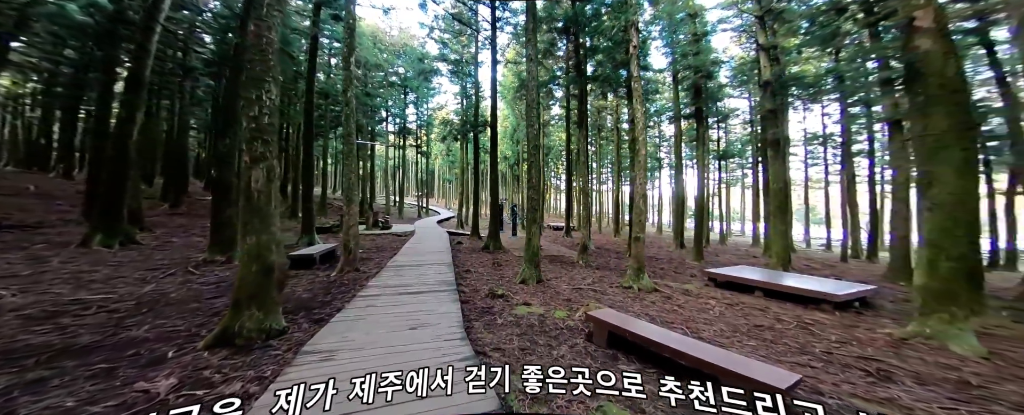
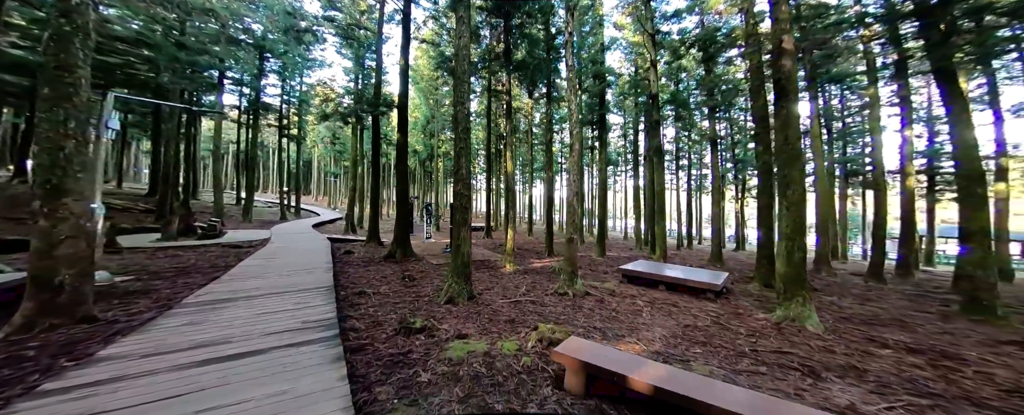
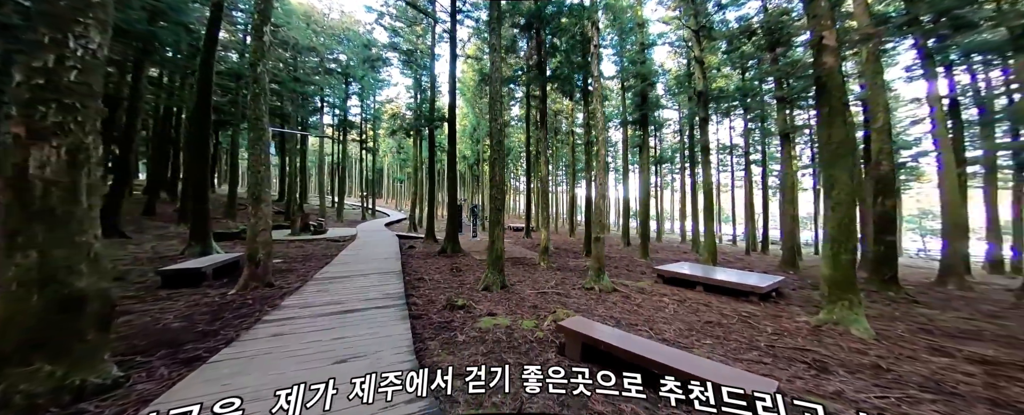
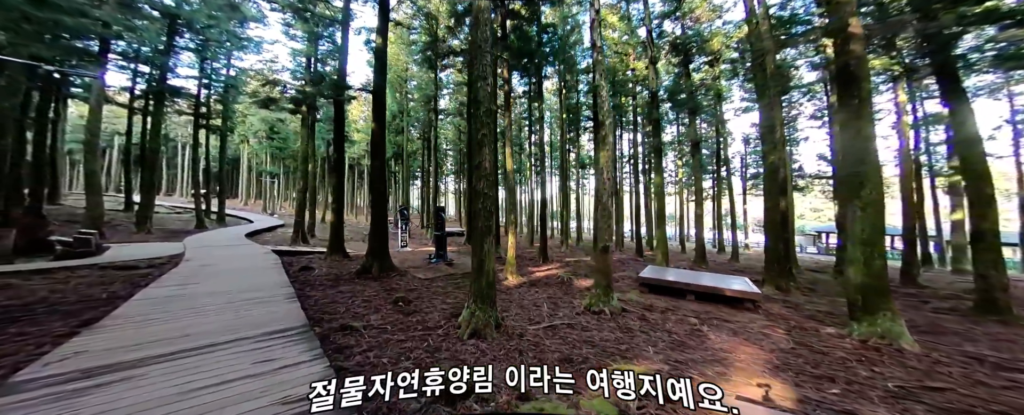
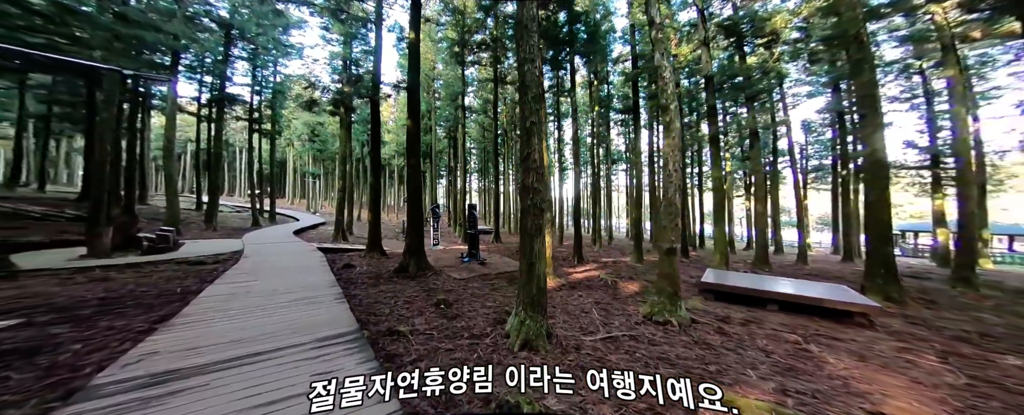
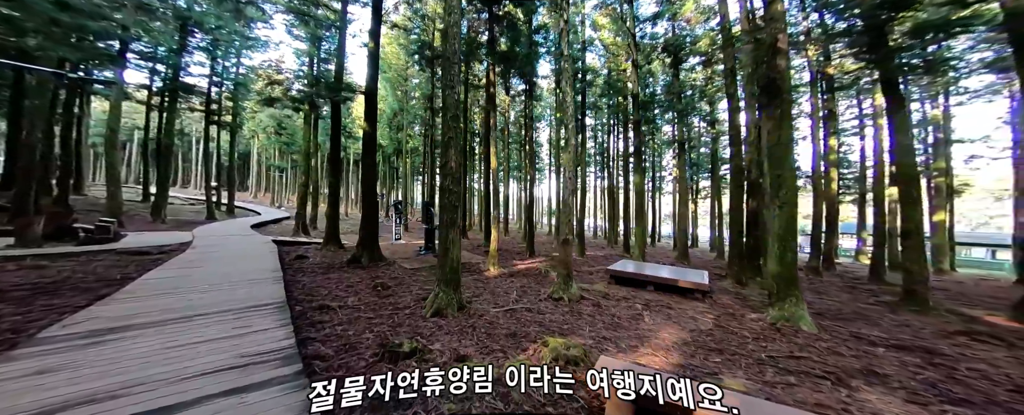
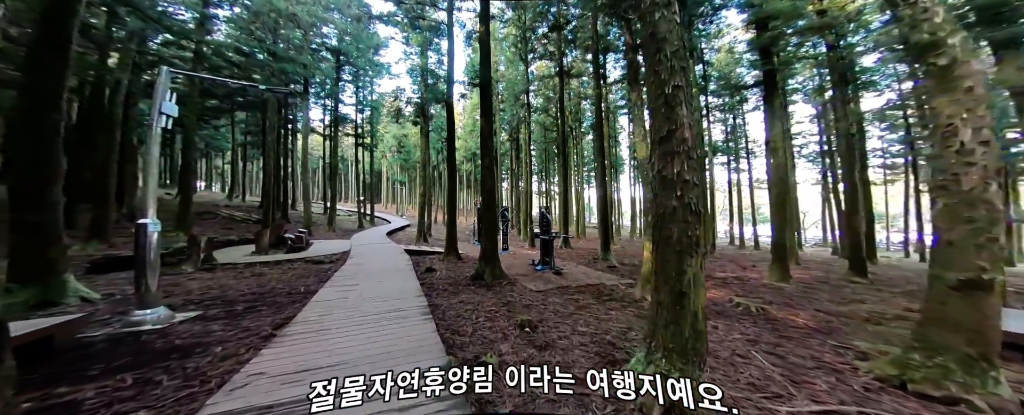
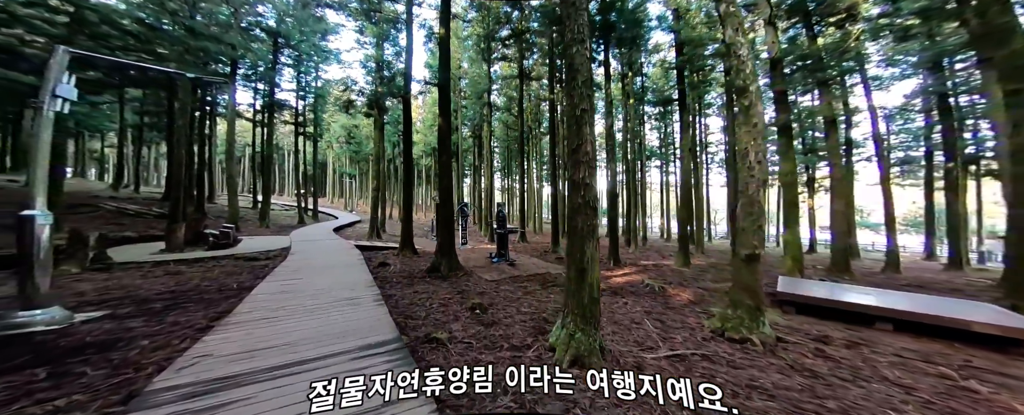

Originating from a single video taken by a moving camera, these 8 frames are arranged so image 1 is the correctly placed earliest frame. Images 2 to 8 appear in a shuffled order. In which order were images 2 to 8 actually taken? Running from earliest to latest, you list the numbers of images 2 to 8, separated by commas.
3, 2, 6, 4, 5, 8, 7
